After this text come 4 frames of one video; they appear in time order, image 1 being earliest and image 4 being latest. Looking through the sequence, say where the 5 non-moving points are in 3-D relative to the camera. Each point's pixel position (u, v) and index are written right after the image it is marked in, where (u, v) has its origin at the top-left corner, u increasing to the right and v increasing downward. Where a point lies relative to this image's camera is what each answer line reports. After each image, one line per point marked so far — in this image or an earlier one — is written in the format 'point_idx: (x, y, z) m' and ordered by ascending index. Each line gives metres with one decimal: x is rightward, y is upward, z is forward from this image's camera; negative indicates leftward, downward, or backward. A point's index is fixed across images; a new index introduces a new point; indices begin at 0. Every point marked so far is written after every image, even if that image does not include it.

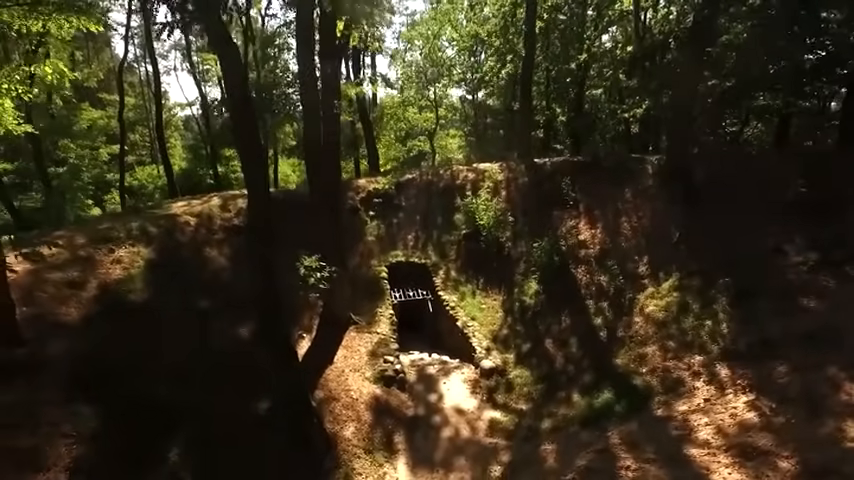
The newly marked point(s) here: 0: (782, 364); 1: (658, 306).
0: (+5.3, -1.9, +10.6) m
1: (+4.4, -1.3, +13.2) m
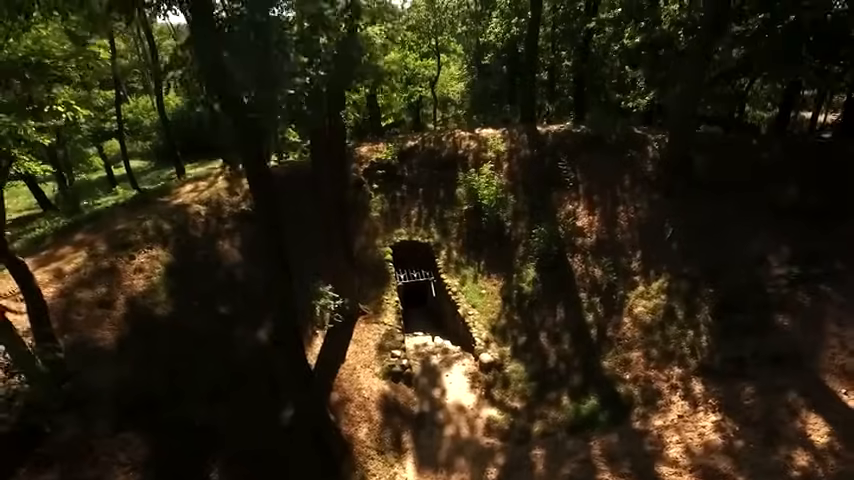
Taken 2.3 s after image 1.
0: (+5.3, -2.4, +11.8) m
1: (+4.4, -1.4, +14.3) m
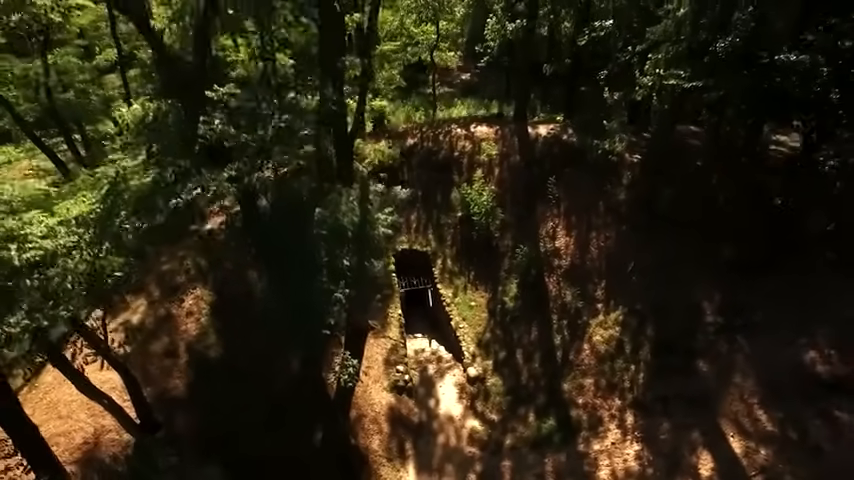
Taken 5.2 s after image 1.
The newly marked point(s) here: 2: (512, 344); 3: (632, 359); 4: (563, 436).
0: (+5.3, -4.0, +15.6) m
1: (+4.4, -2.5, +17.9) m
2: (+2.2, -2.8, +18.9) m
3: (+4.9, -2.9, +17.2) m
4: (+3.1, -4.5, +16.4) m
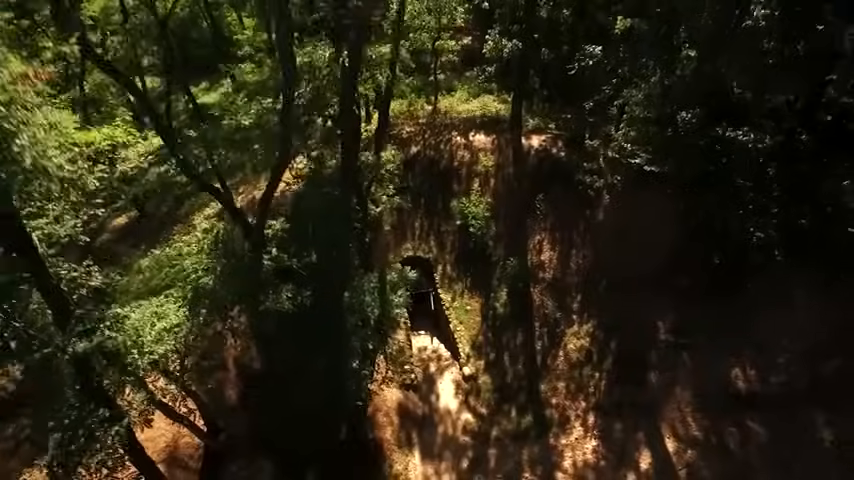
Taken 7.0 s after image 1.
0: (+5.3, -5.1, +19.8) m
1: (+4.5, -3.3, +21.7) m
2: (+2.3, -3.4, +22.8) m
3: (+5.0, -3.8, +21.1) m
4: (+3.2, -5.5, +20.6) m
